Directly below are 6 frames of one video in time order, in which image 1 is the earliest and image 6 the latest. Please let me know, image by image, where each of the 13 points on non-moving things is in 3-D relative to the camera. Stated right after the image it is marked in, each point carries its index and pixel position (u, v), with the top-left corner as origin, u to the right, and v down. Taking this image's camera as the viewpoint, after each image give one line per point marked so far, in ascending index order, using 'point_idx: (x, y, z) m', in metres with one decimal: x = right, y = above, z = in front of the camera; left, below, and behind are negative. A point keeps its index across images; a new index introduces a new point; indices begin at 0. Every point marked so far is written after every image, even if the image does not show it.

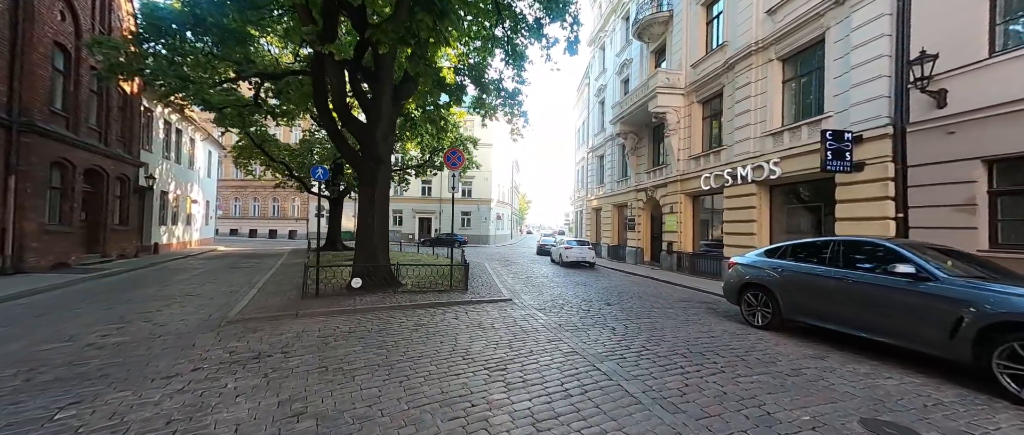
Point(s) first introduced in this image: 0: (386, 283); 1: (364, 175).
0: (-3.2, -1.7, +8.7) m
1: (-3.8, +1.1, +9.0) m
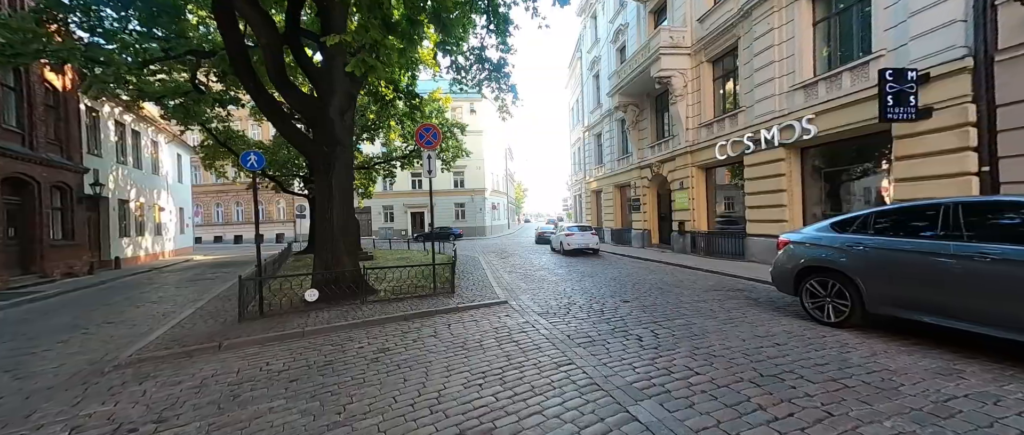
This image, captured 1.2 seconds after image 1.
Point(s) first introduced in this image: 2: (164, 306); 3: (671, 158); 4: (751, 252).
0: (-3.3, -1.5, +7.1) m
1: (-4.1, +1.1, +7.4) m
2: (-8.1, -2.1, +8.1) m
3: (+6.8, +2.6, +15.0) m
4: (+7.6, -1.1, +10.9) m
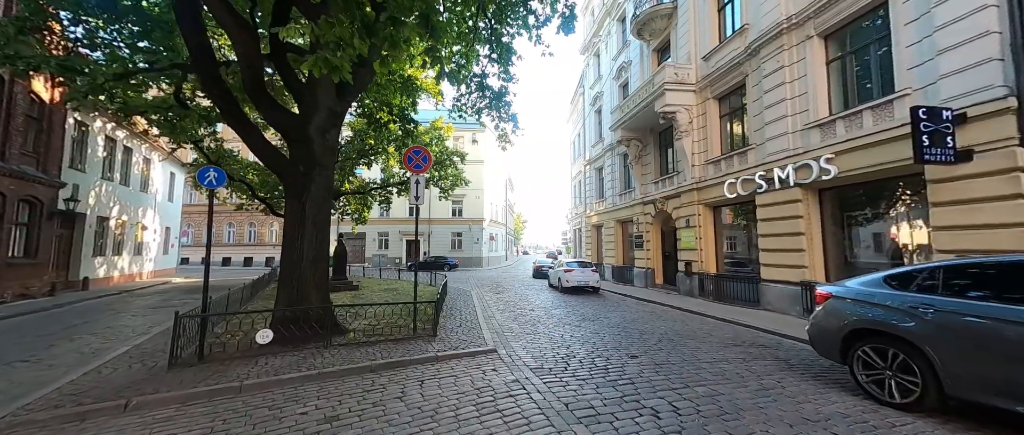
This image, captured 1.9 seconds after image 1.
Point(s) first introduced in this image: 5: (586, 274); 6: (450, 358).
0: (-3.5, -2.1, +6.2) m
1: (-4.2, +0.6, +6.6) m
2: (-8.3, -2.5, +7.1) m
3: (+6.8, +1.0, +14.4) m
4: (+7.4, -2.4, +10.0) m
5: (+3.3, -2.5, +15.6) m
6: (-1.0, -2.4, +5.8) m
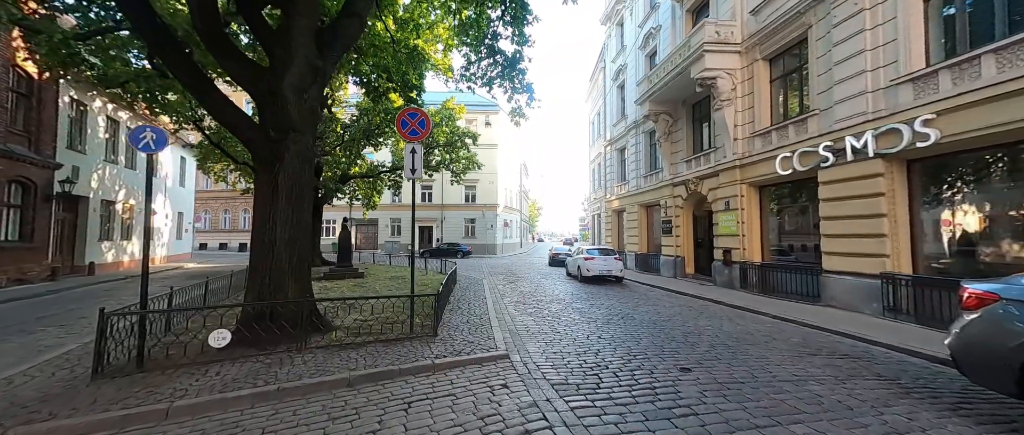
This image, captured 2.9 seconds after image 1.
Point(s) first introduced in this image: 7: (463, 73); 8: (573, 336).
0: (-3.2, -1.7, +5.1) m
1: (-3.9, +1.0, +5.5) m
2: (-8.0, -2.1, +6.3) m
3: (+7.3, +1.6, +12.7) m
4: (+7.8, -1.9, +8.5) m
5: (+3.9, -1.8, +14.3) m
6: (-0.8, -2.0, +4.7) m
7: (-1.7, +5.1, +12.4) m
8: (+1.1, -2.1, +6.2) m
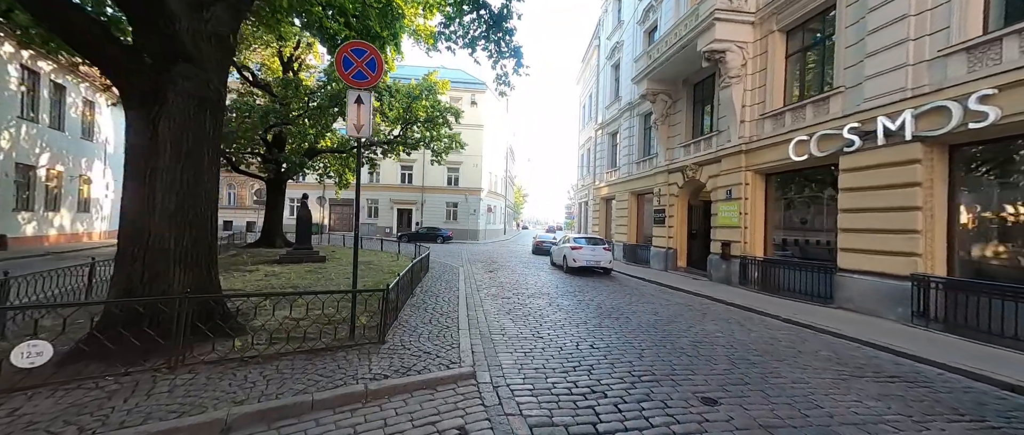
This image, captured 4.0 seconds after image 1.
0: (-3.6, -1.3, +3.7) m
1: (-4.2, +1.4, +4.0) m
2: (-8.4, -1.5, +4.6) m
3: (+6.8, +2.0, +11.7) m
4: (+7.2, -1.7, +7.5) m
5: (+3.2, -1.3, +13.2) m
6: (-1.2, -1.7, +3.4) m
7: (-2.2, +5.8, +10.7) m
8: (+0.7, -1.8, +5.0) m
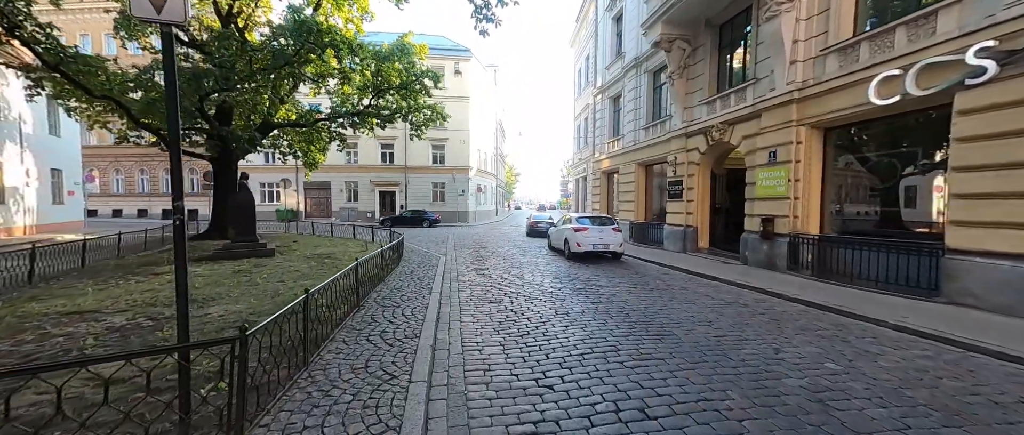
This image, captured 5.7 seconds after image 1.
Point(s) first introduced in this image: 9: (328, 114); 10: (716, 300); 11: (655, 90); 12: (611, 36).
0: (-3.6, -1.2, +1.4) m
1: (-4.4, +1.5, +1.5) m
2: (-8.5, -1.5, +2.3) m
3: (+6.4, +2.8, +9.4) m
4: (+7.1, -1.1, +5.5) m
5: (+2.9, -0.5, +11.0) m
6: (-1.2, -1.6, +1.1) m
7: (-2.6, +6.3, +8.1) m
8: (+0.6, -1.5, +2.9) m
9: (-9.3, +5.2, +17.5) m
10: (+3.6, -1.4, +6.1) m
11: (+5.9, +5.3, +14.4) m
12: (+5.1, +9.5, +18.3) m
